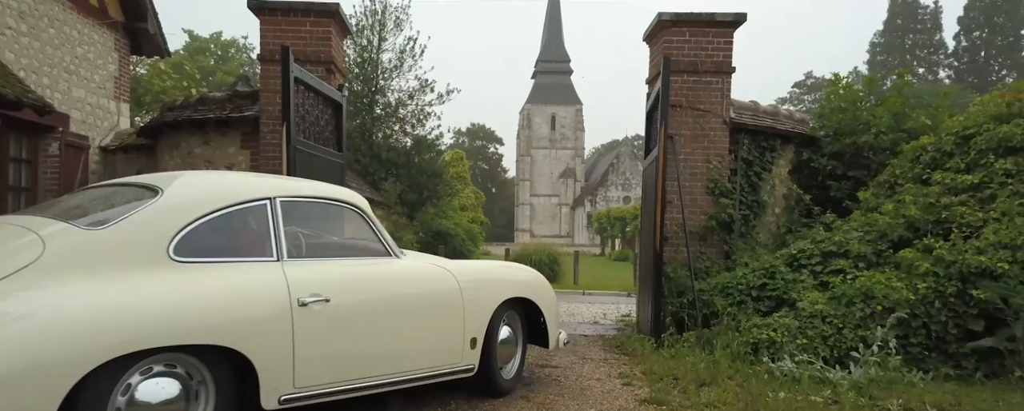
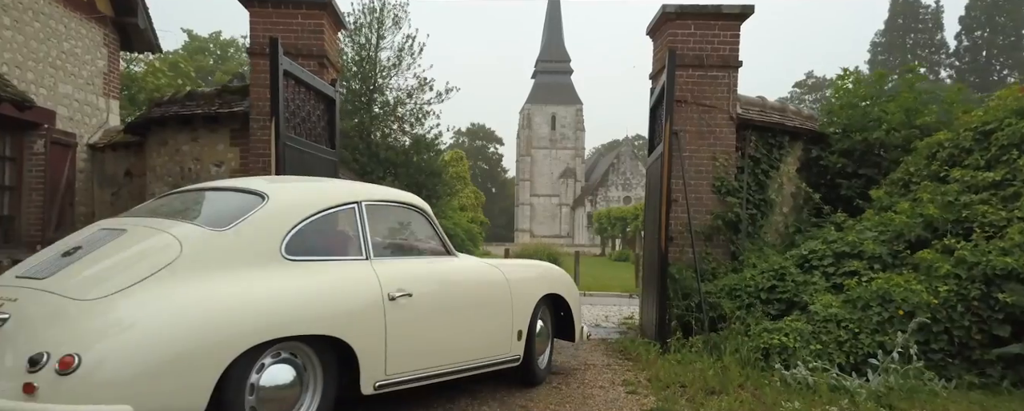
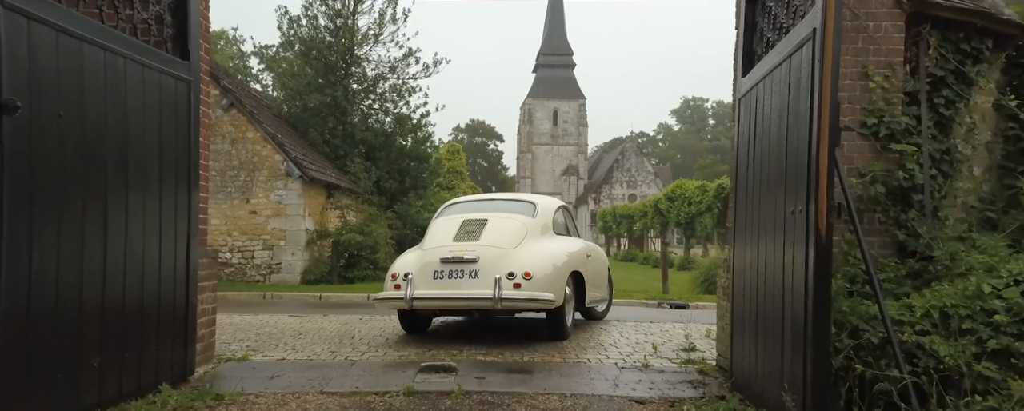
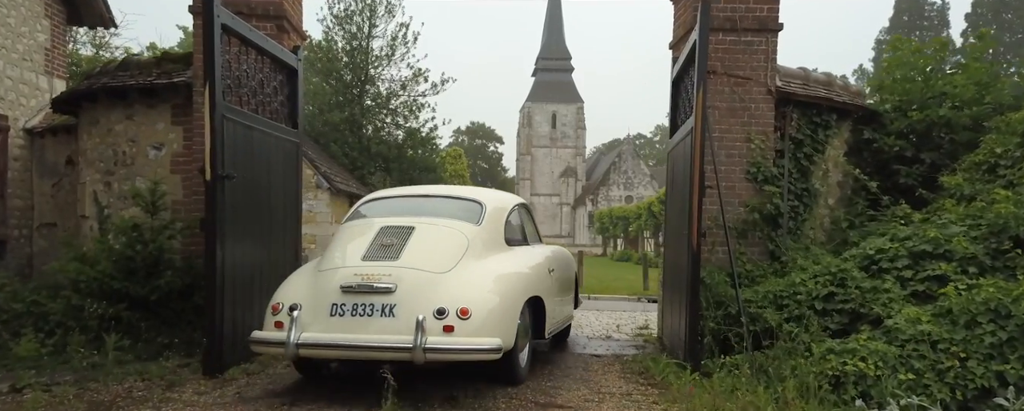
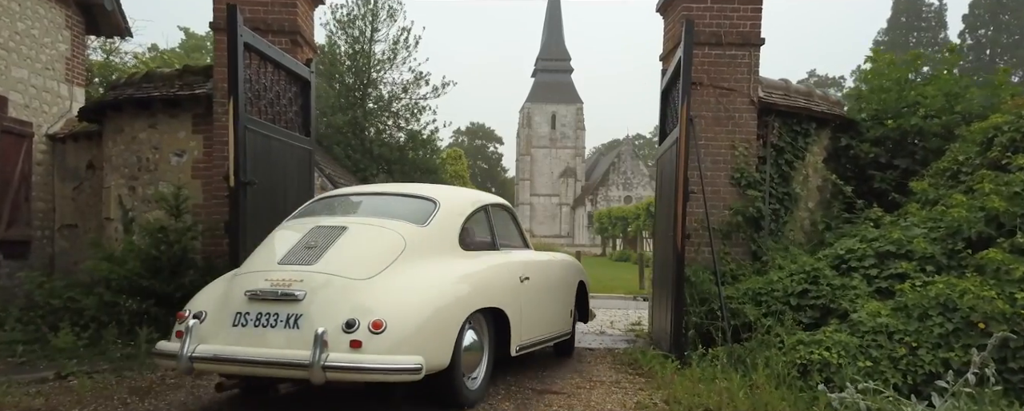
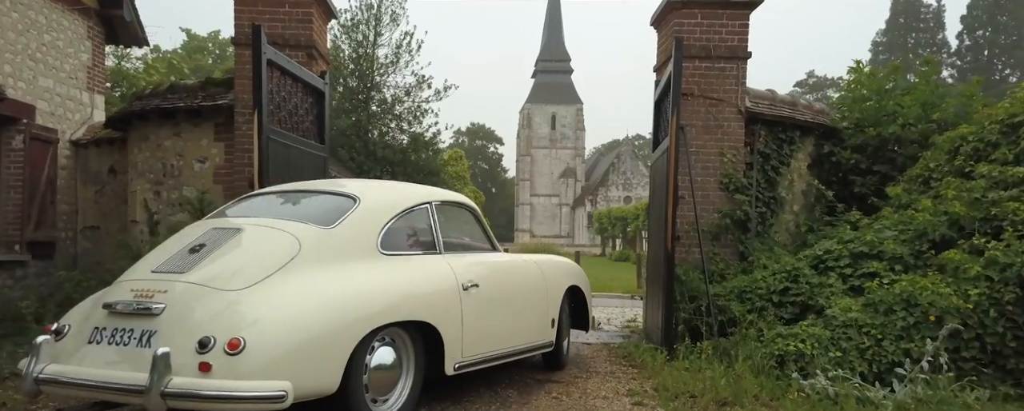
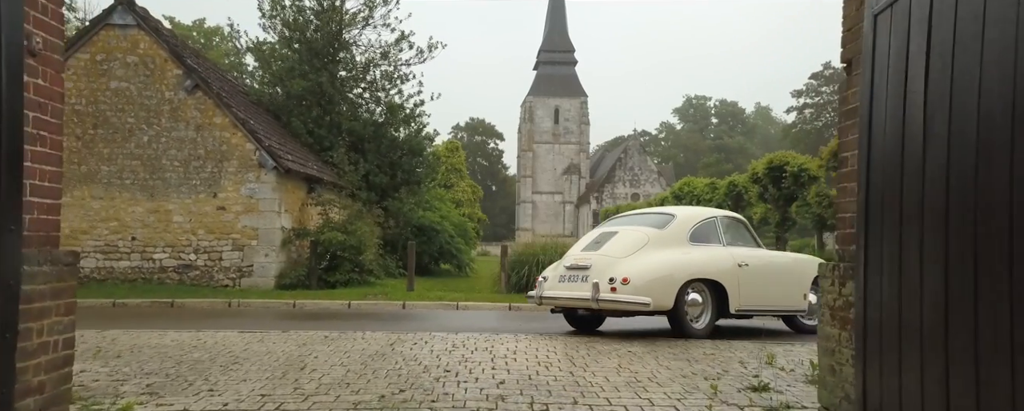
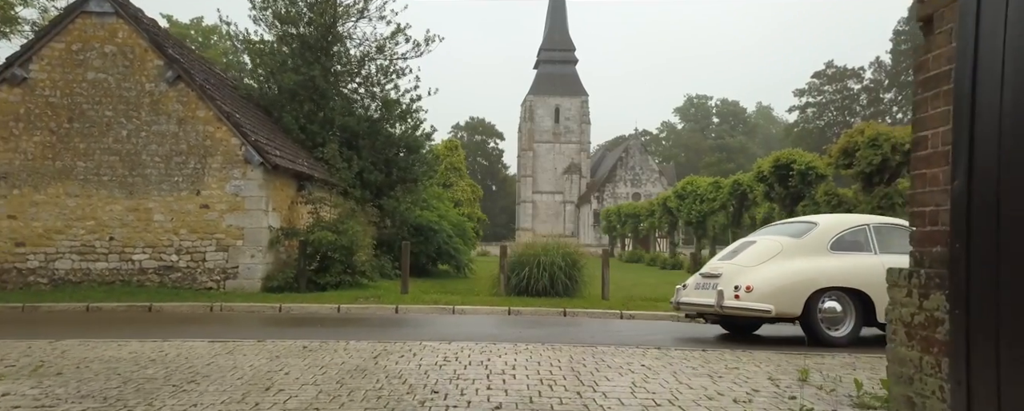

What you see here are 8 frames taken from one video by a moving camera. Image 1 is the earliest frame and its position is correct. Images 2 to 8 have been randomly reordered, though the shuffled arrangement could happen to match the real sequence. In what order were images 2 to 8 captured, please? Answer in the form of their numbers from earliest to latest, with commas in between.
2, 6, 5, 4, 3, 7, 8
